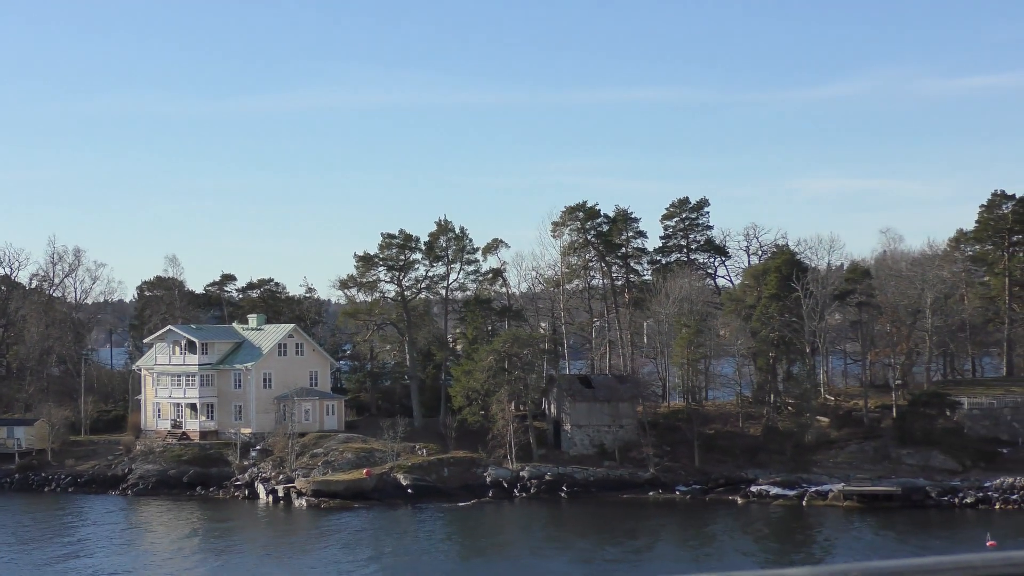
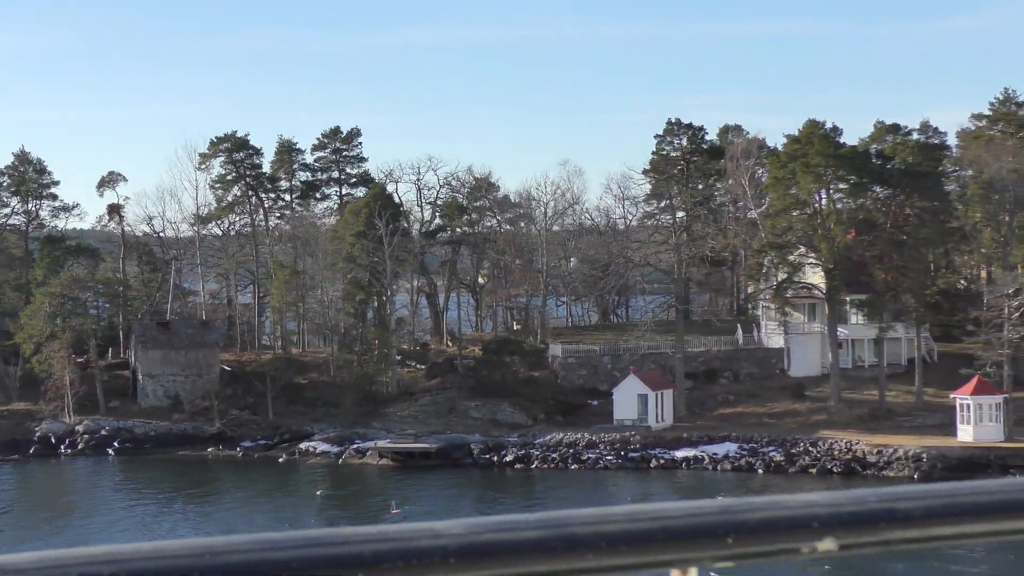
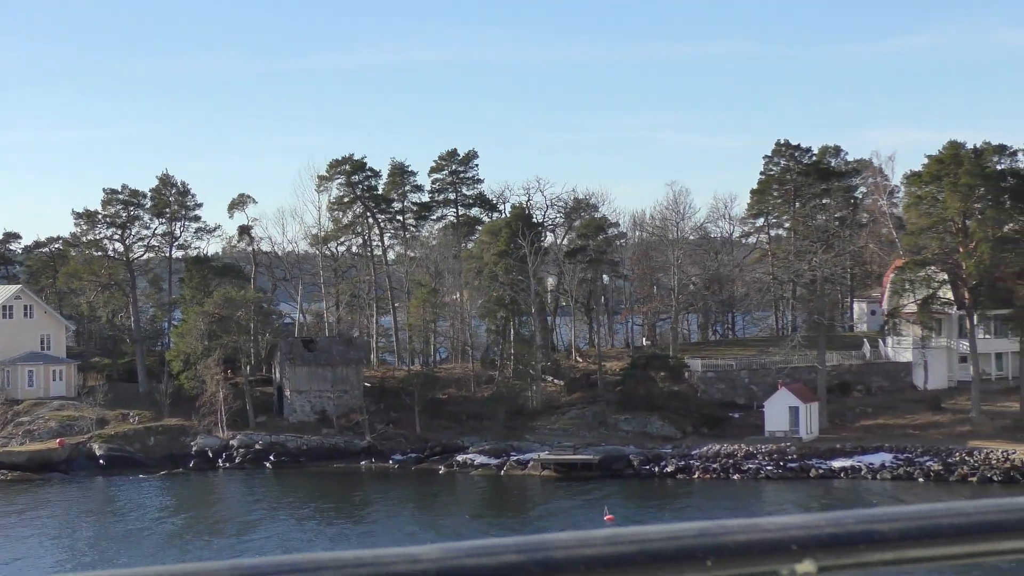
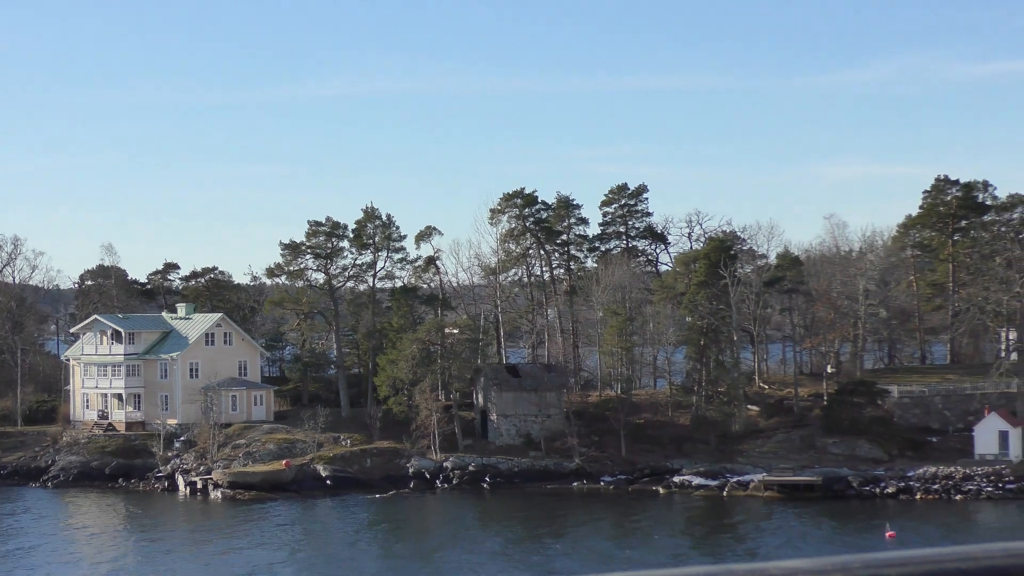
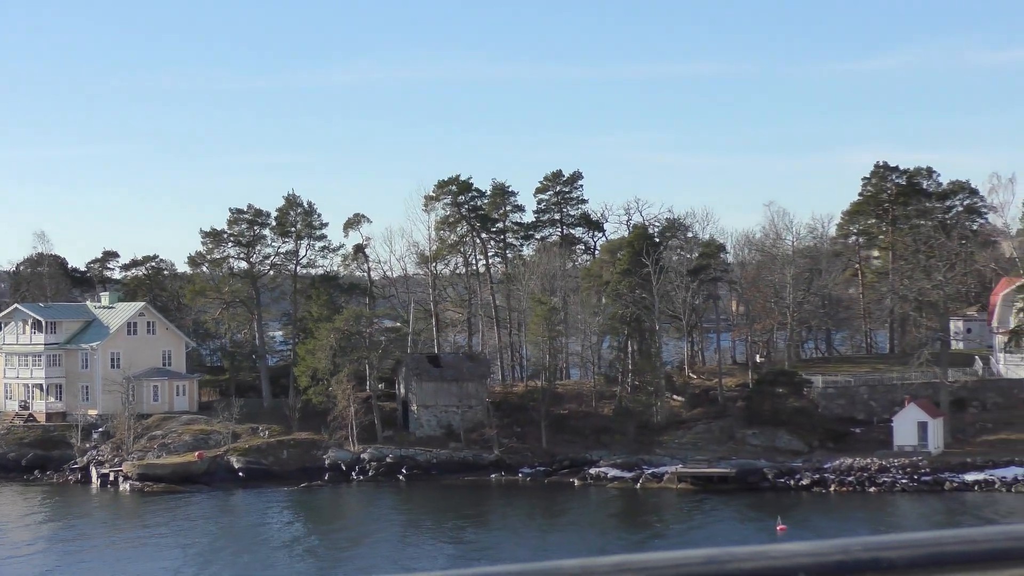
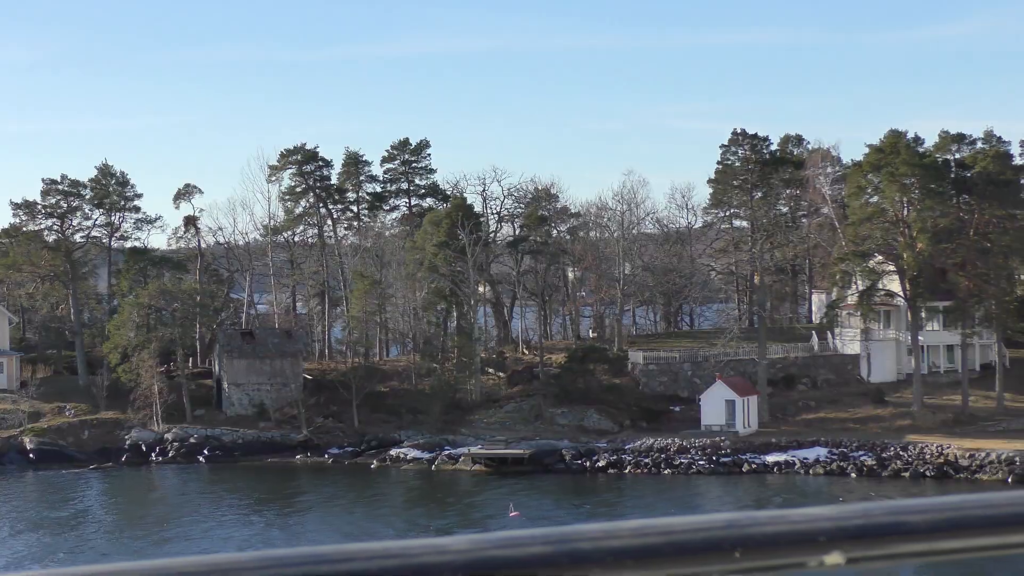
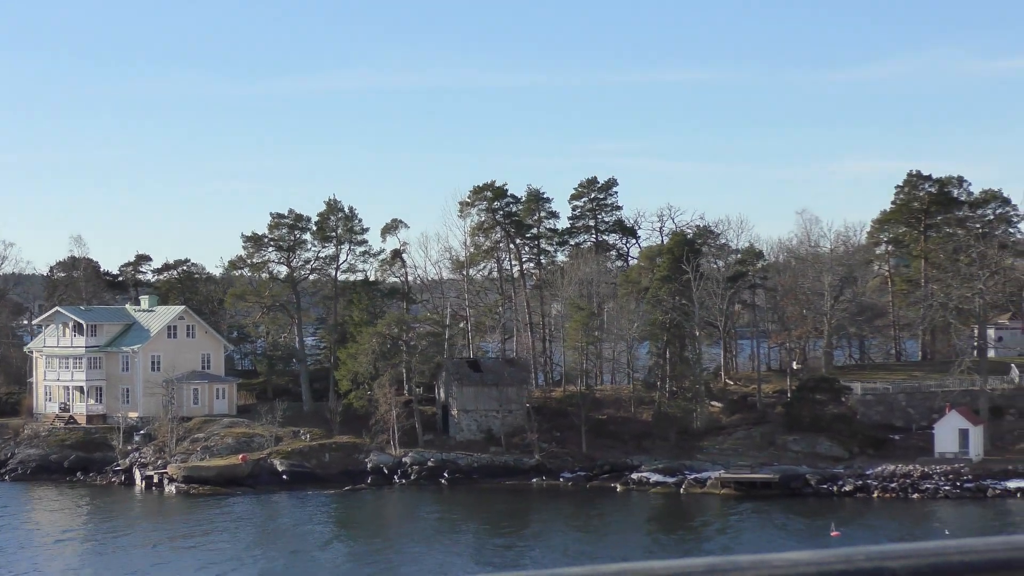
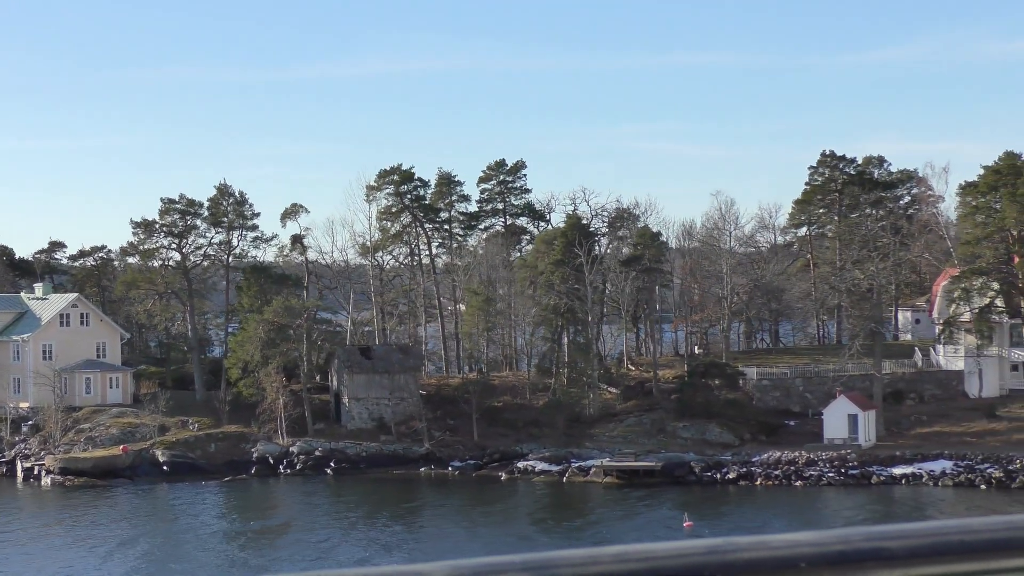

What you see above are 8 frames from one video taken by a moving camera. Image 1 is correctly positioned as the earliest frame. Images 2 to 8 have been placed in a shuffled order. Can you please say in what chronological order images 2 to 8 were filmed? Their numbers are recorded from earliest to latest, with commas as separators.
4, 7, 5, 8, 3, 6, 2
